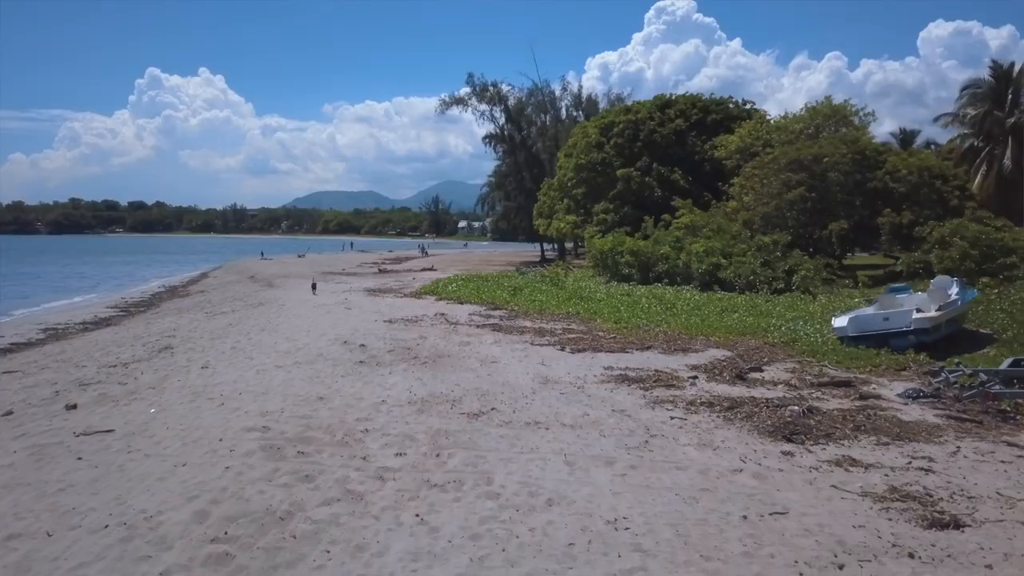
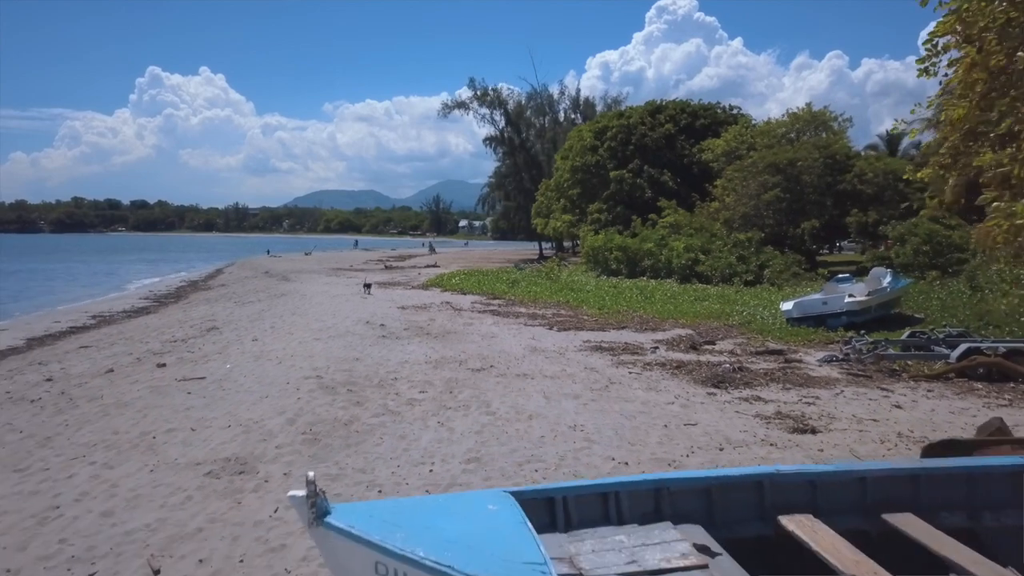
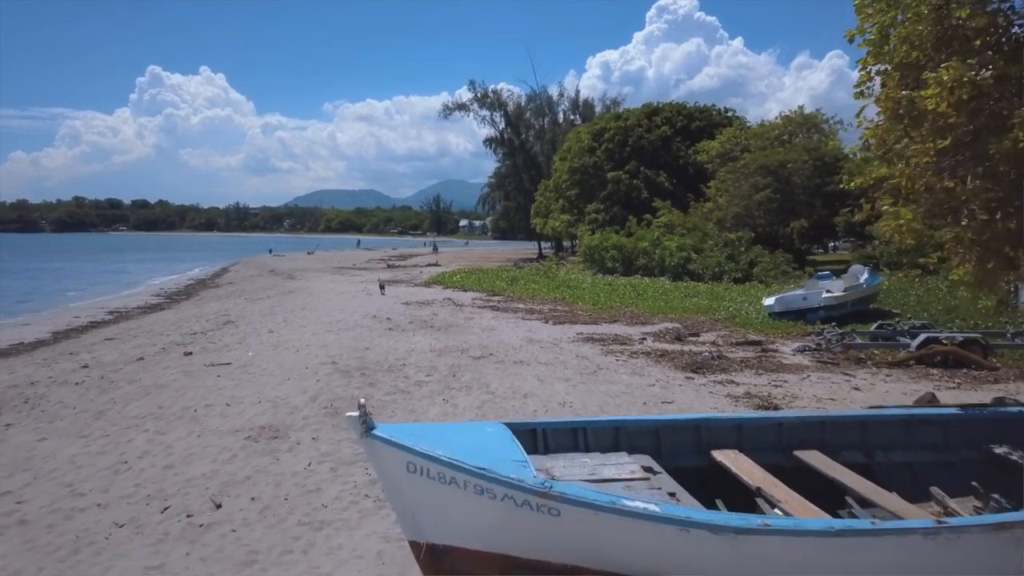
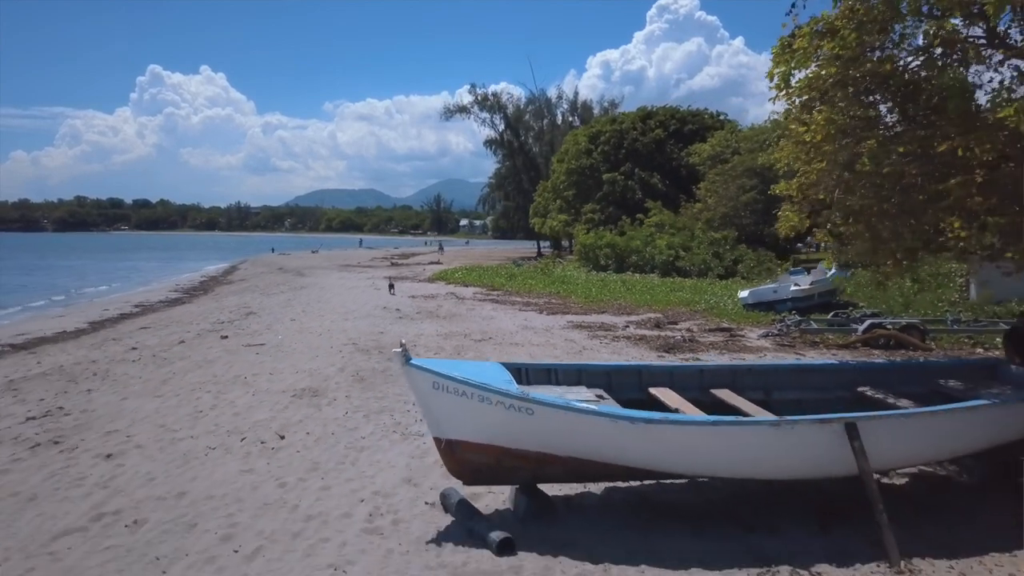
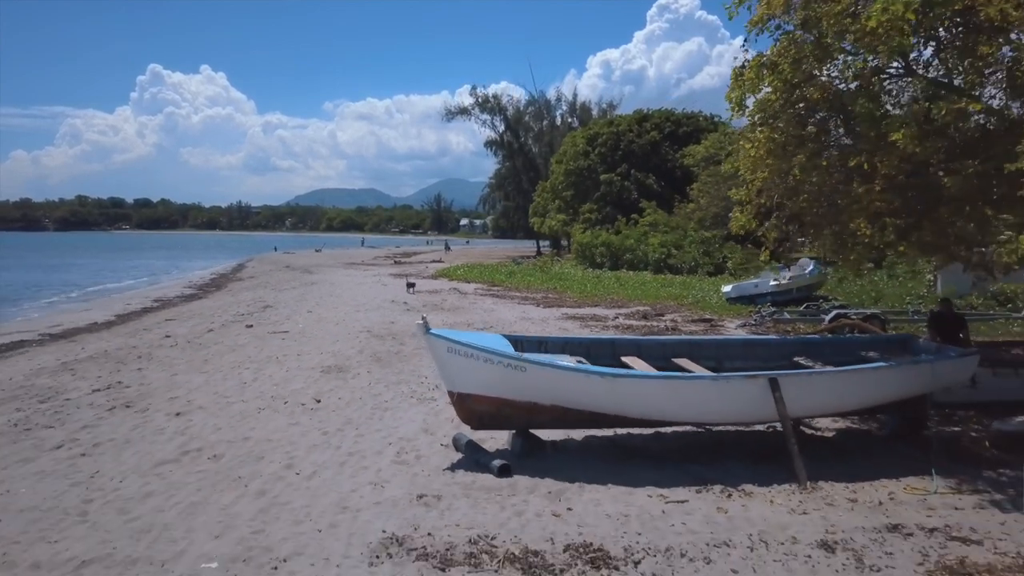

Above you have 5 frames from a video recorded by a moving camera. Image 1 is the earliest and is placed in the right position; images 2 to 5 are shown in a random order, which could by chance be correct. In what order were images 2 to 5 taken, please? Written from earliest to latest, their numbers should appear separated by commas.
2, 3, 4, 5
